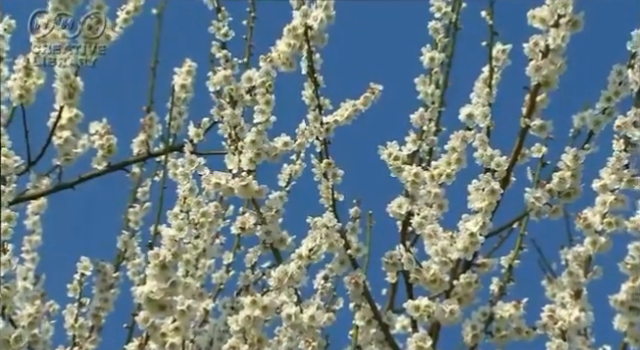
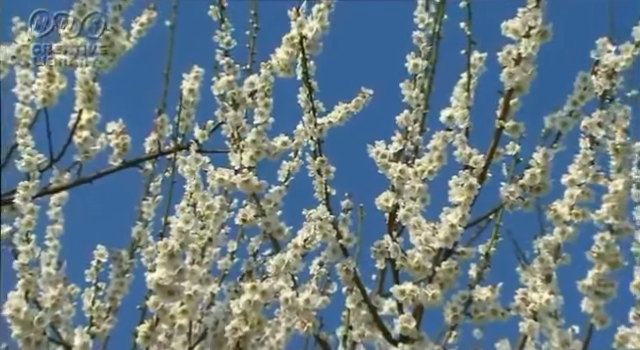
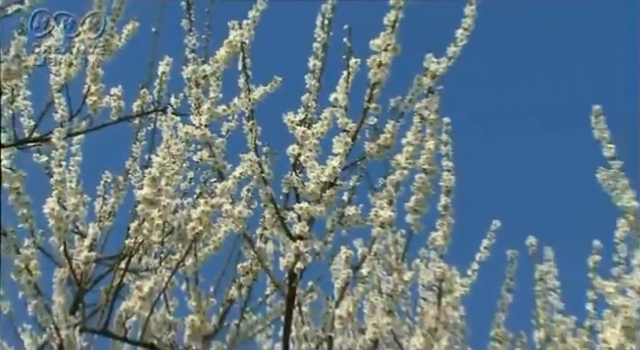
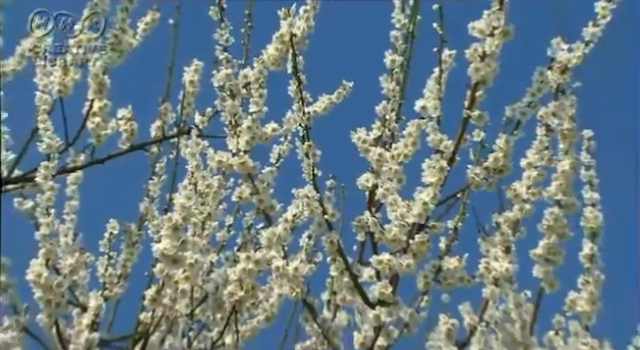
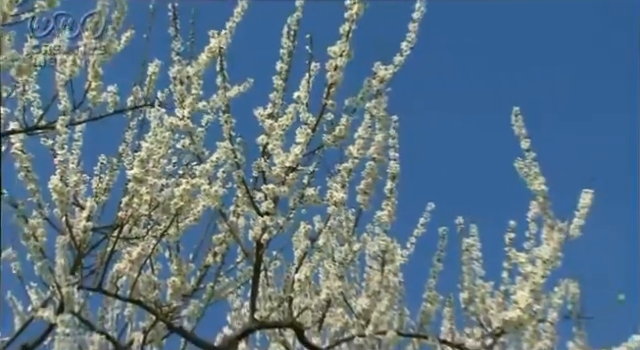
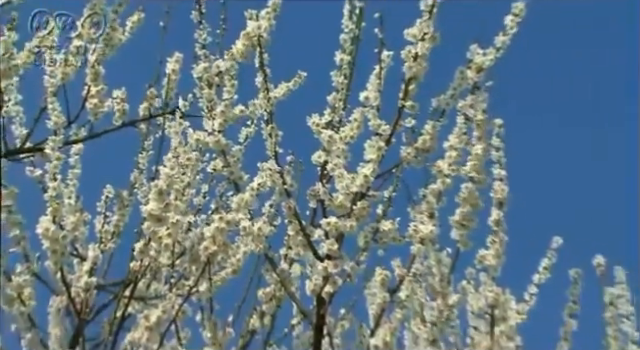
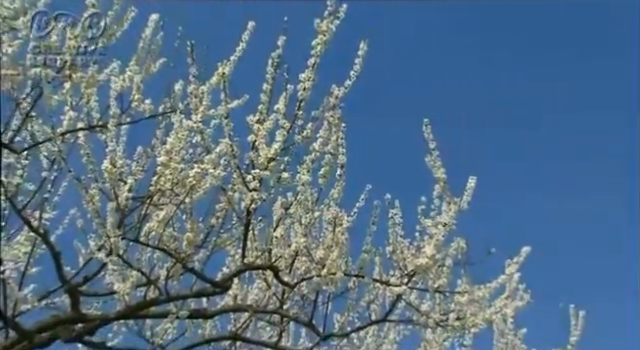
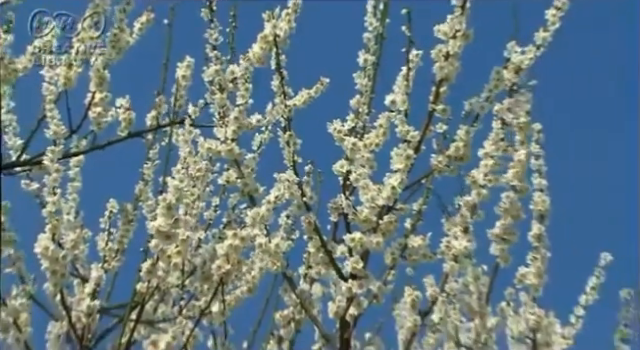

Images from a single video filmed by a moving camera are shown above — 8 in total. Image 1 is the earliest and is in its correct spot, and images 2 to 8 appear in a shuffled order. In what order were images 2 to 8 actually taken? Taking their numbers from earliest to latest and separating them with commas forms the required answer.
2, 4, 8, 6, 3, 5, 7
